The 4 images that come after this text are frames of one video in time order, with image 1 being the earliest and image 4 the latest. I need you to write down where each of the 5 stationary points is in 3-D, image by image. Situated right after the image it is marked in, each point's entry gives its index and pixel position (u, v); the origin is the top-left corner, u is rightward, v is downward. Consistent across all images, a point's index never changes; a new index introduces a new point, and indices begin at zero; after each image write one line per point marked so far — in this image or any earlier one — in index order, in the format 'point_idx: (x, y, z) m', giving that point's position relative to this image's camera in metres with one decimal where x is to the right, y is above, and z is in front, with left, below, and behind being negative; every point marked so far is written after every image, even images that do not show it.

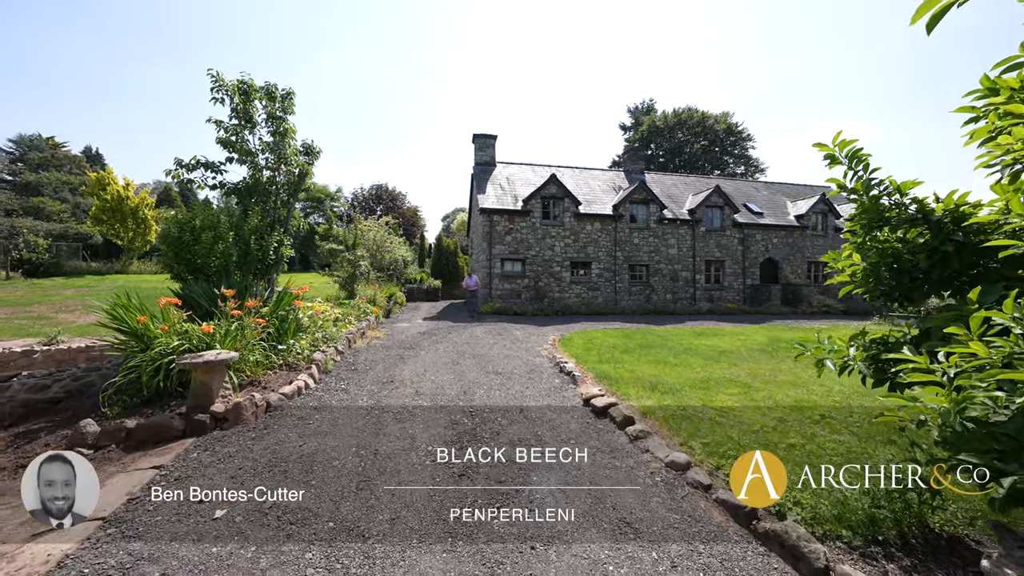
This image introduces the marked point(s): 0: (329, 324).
0: (-3.7, -0.7, +8.0) m
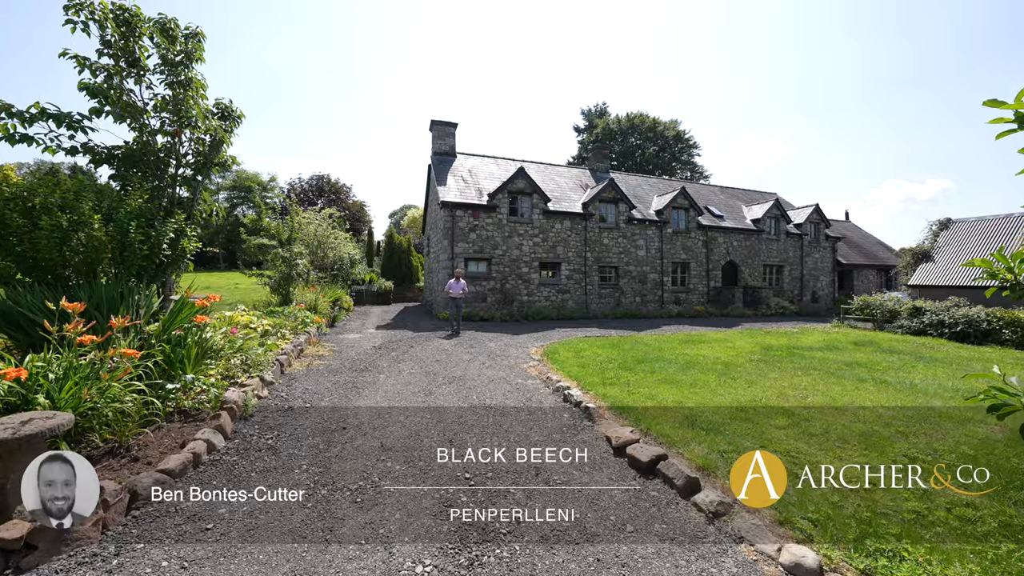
0: (-3.8, -0.8, +5.9) m
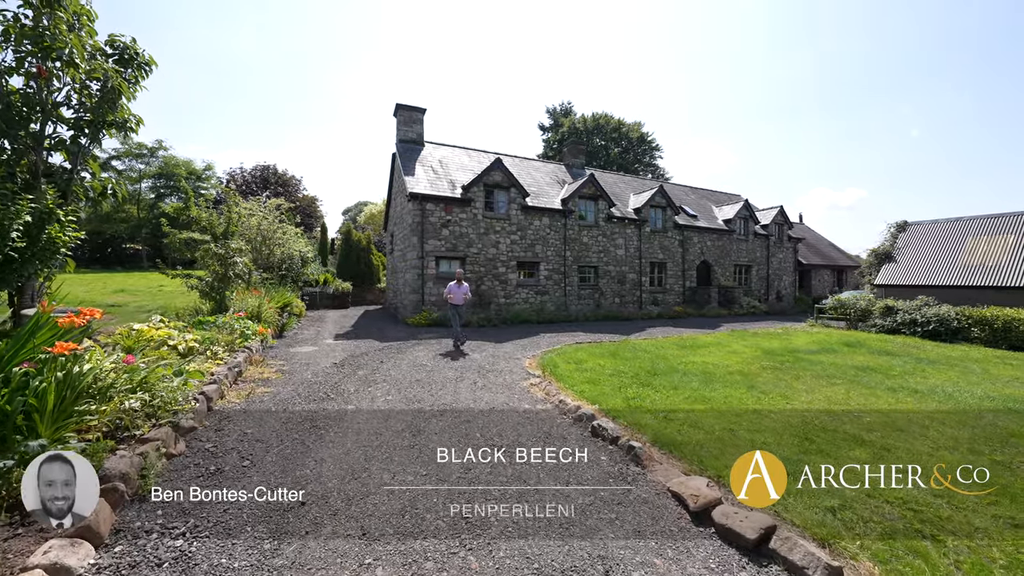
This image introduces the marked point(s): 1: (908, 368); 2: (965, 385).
0: (-3.6, -0.9, +4.2) m
1: (+9.0, -1.8, +9.1) m
2: (+8.7, -1.9, +7.7) m
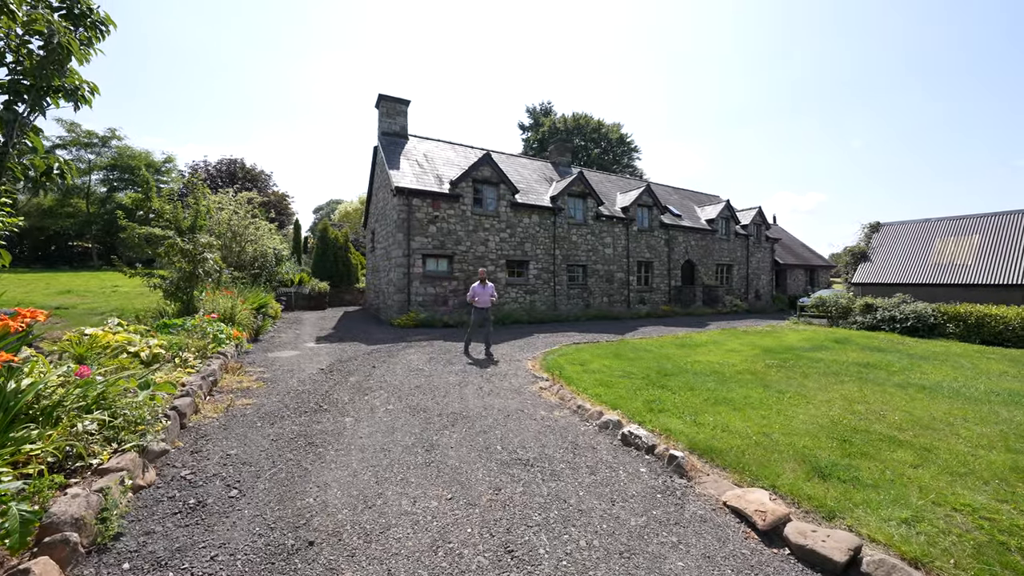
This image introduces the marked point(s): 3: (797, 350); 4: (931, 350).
0: (-3.4, -0.9, +3.5) m
1: (+8.9, -1.7, +9.2) m
2: (+8.8, -1.8, +7.8) m
3: (+7.4, -1.6, +10.5) m
4: (+11.7, -1.7, +11.3) m
